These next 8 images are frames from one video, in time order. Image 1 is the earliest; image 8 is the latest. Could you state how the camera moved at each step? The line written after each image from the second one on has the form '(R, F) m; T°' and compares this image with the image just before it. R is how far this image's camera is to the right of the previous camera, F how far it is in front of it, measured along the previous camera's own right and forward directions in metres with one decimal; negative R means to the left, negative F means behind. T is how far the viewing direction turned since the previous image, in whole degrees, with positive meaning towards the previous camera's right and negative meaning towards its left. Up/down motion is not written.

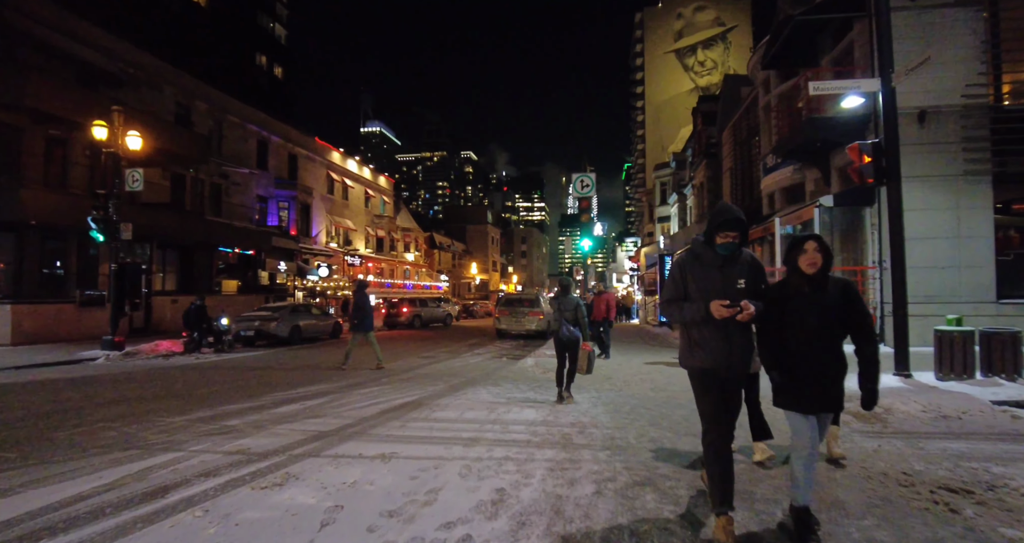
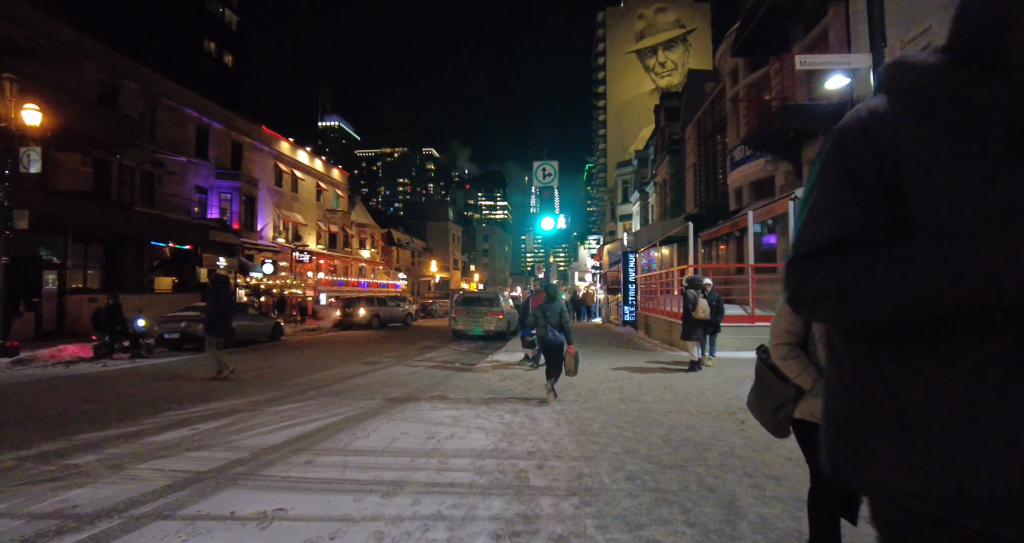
(+0.2, +1.3) m; +4°
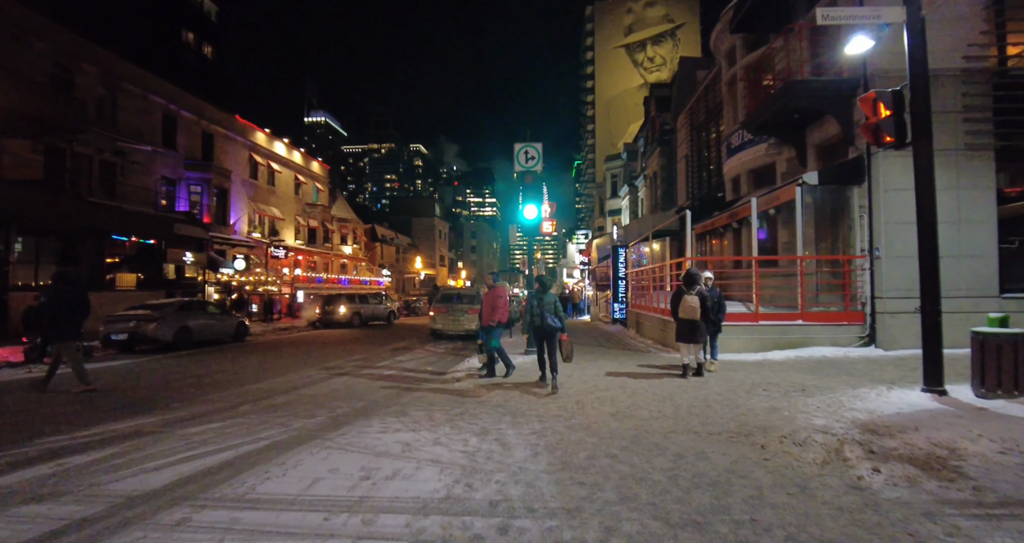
(+0.2, +1.3) m; +1°
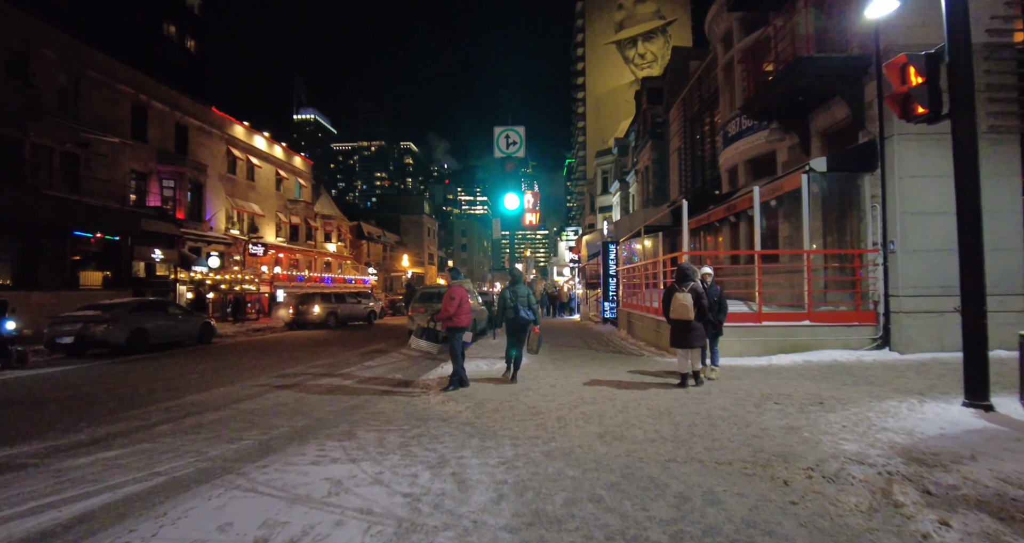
(+0.3, +1.1) m; +1°
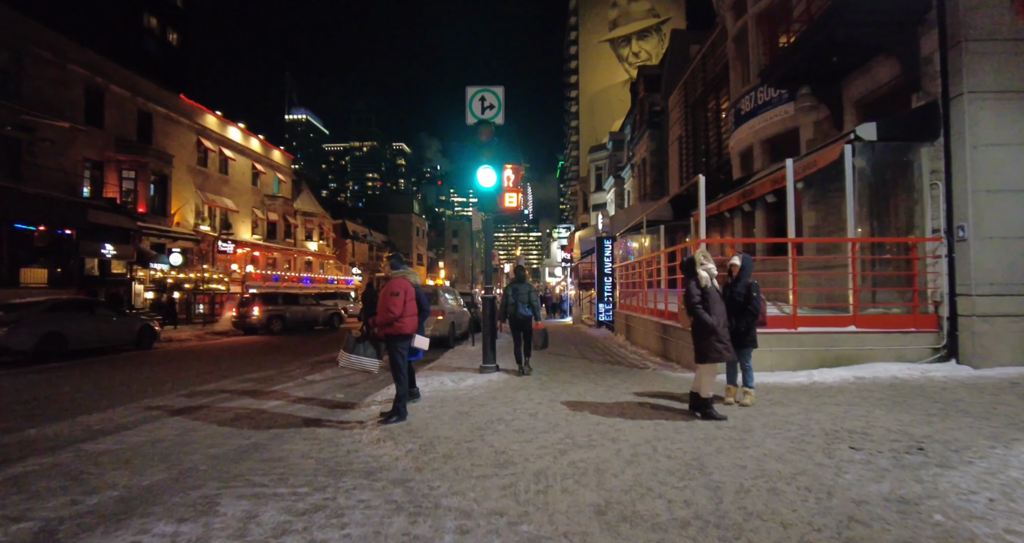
(+0.3, +2.1) m; +1°
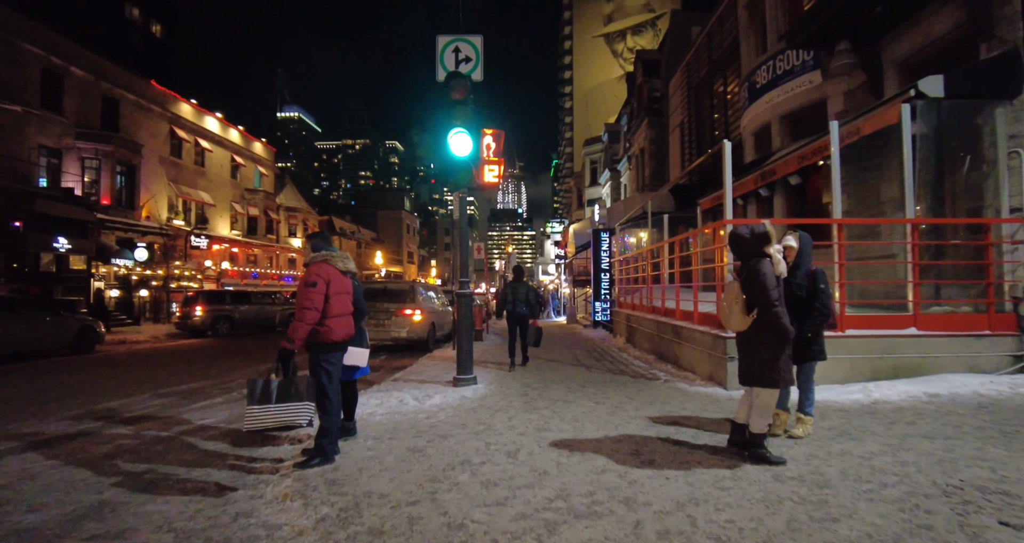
(+0.2, +1.7) m; +1°
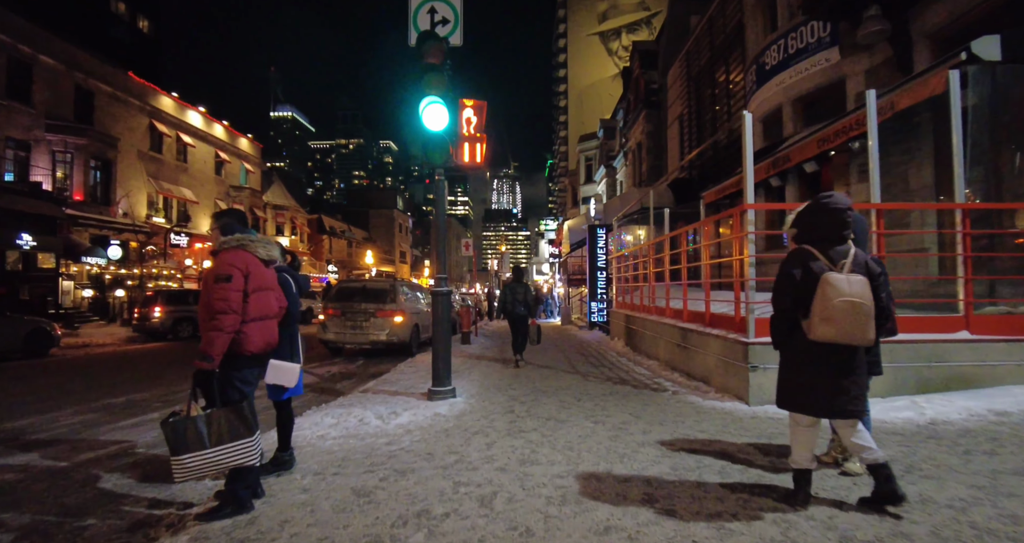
(+0.1, +1.0) m; +1°
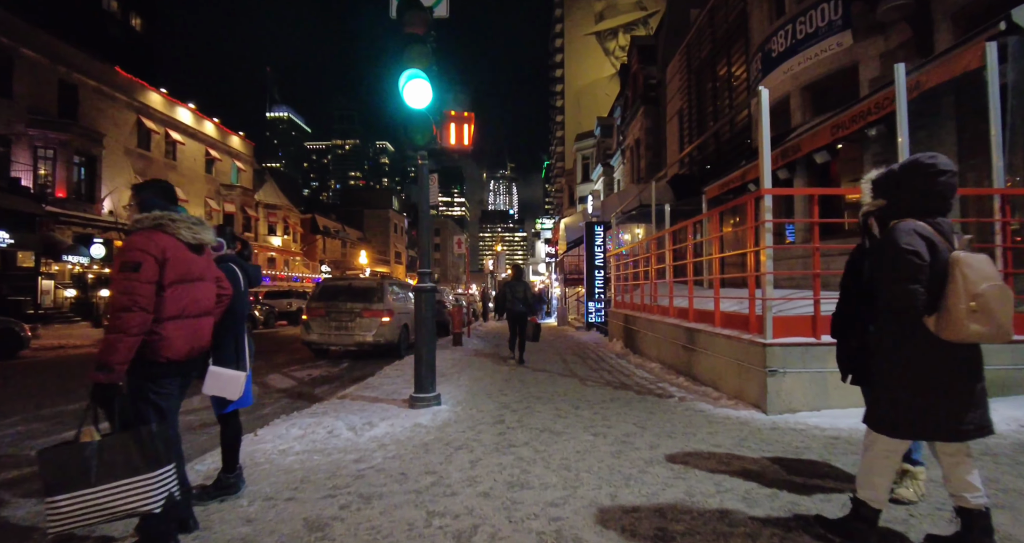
(+0.1, +0.6) m; 0°
